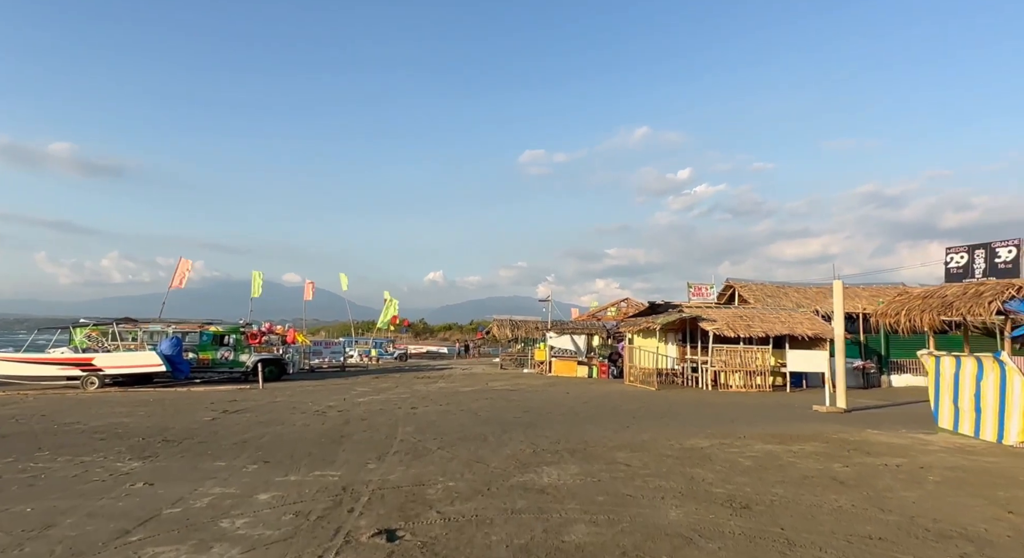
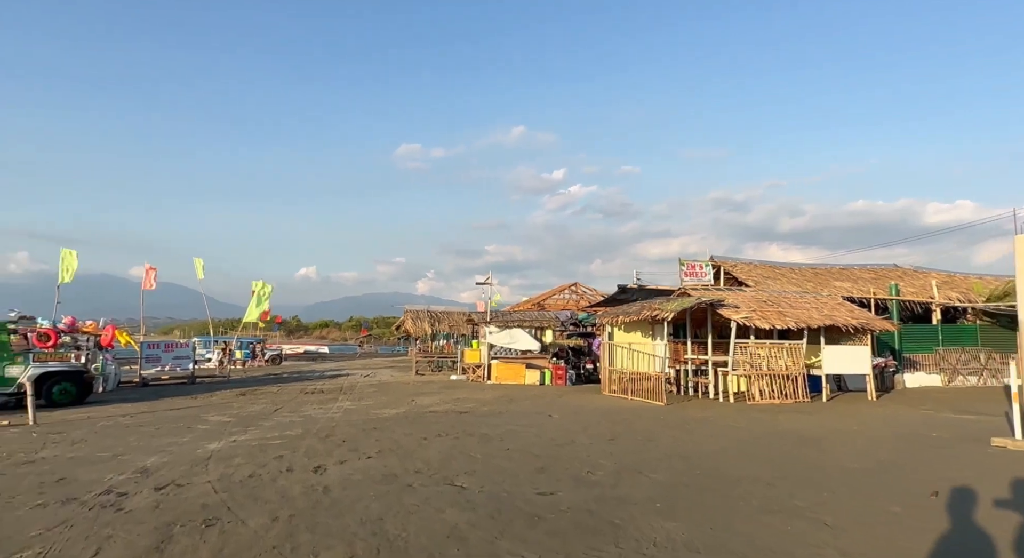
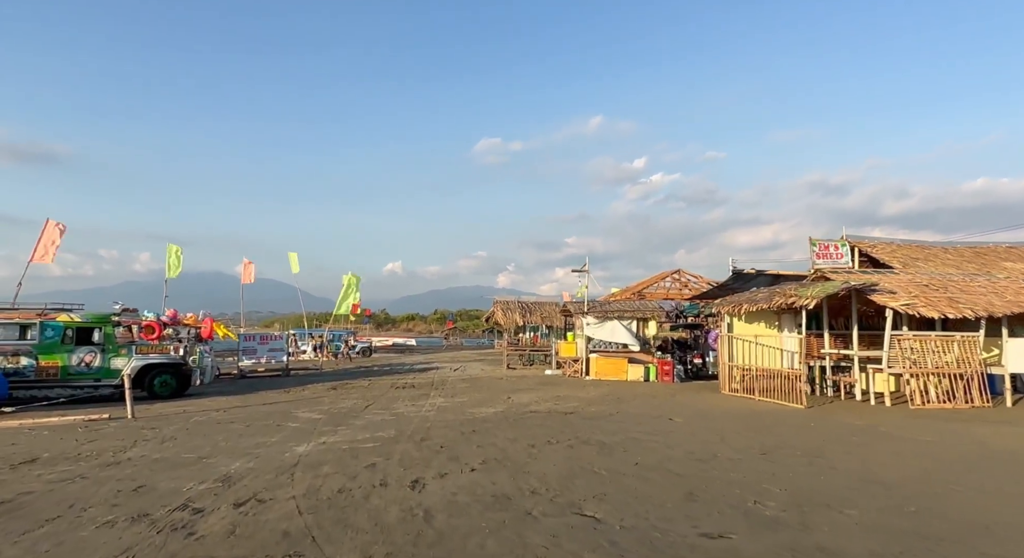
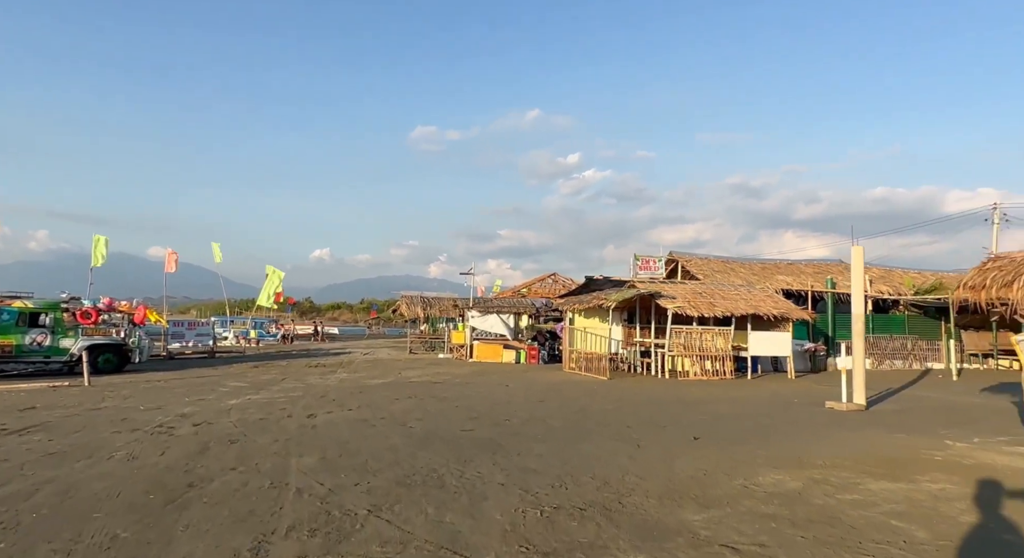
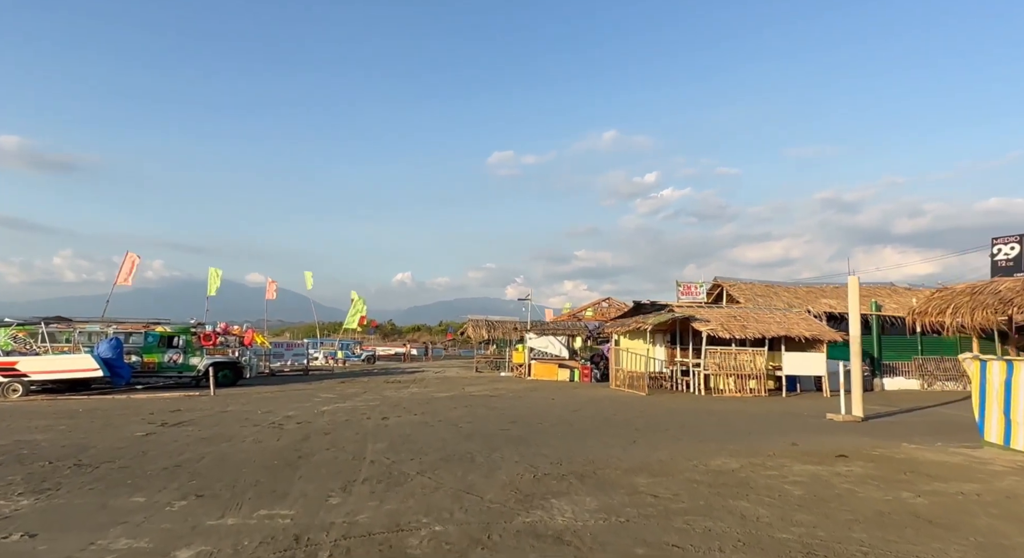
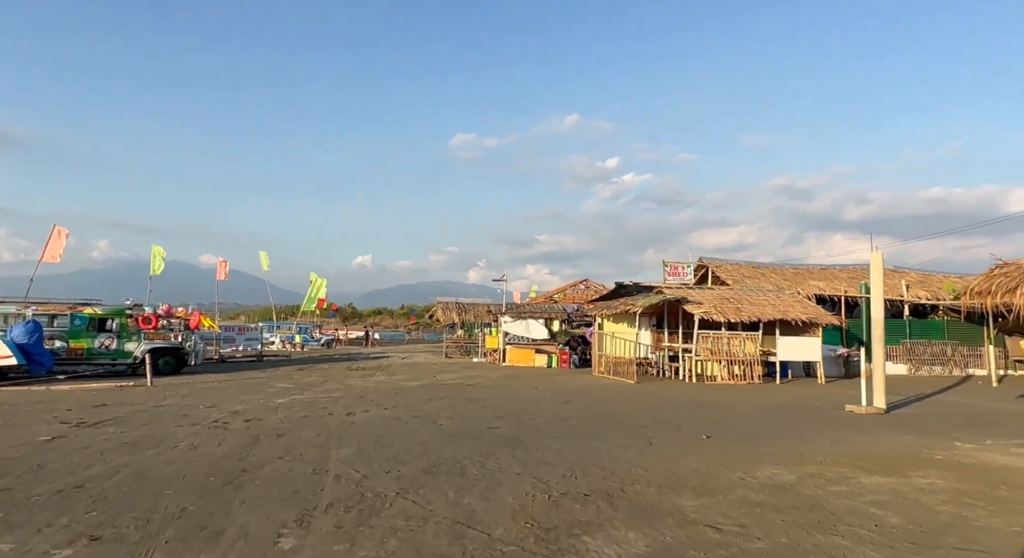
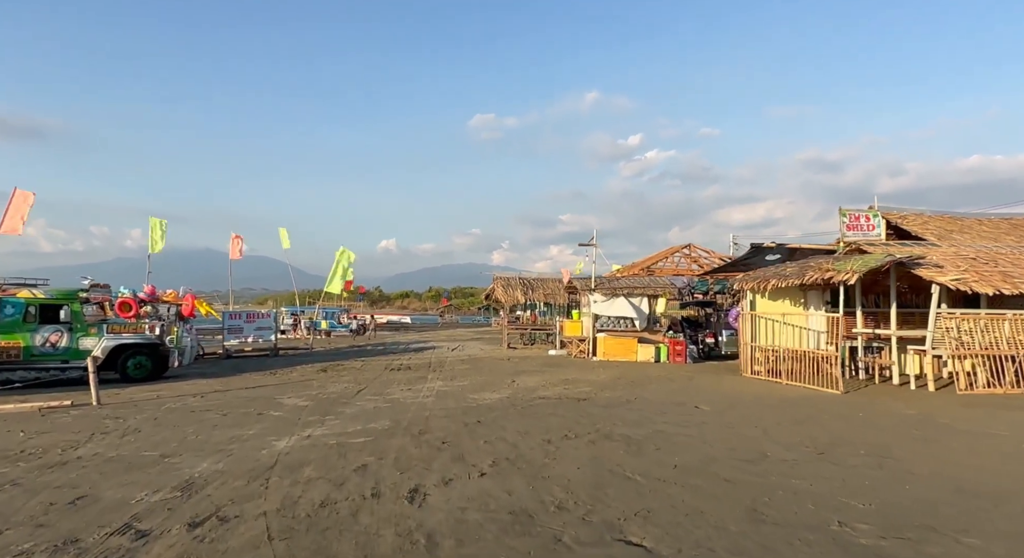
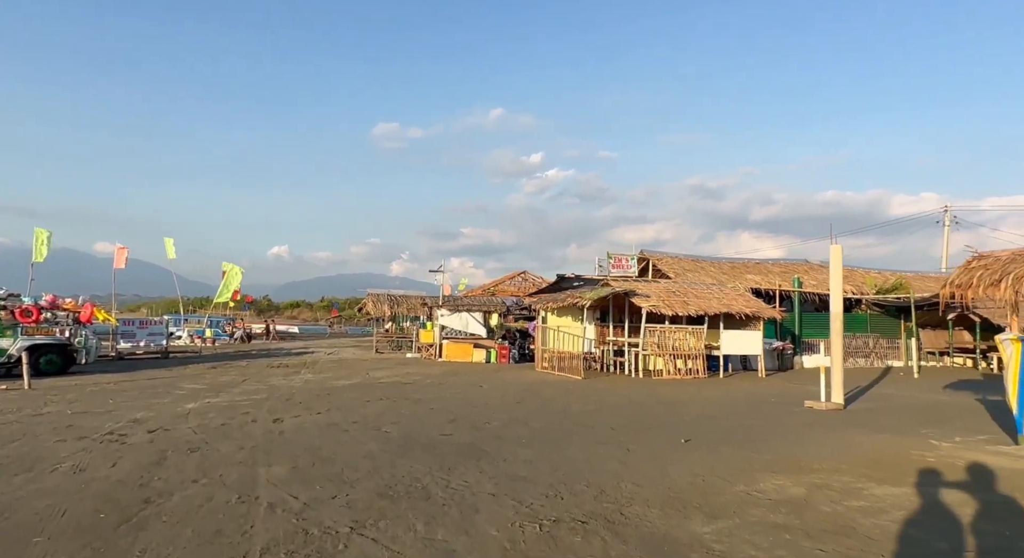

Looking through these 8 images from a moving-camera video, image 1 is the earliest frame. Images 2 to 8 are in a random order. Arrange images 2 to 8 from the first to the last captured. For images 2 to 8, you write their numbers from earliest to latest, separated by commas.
5, 6, 4, 8, 2, 3, 7
